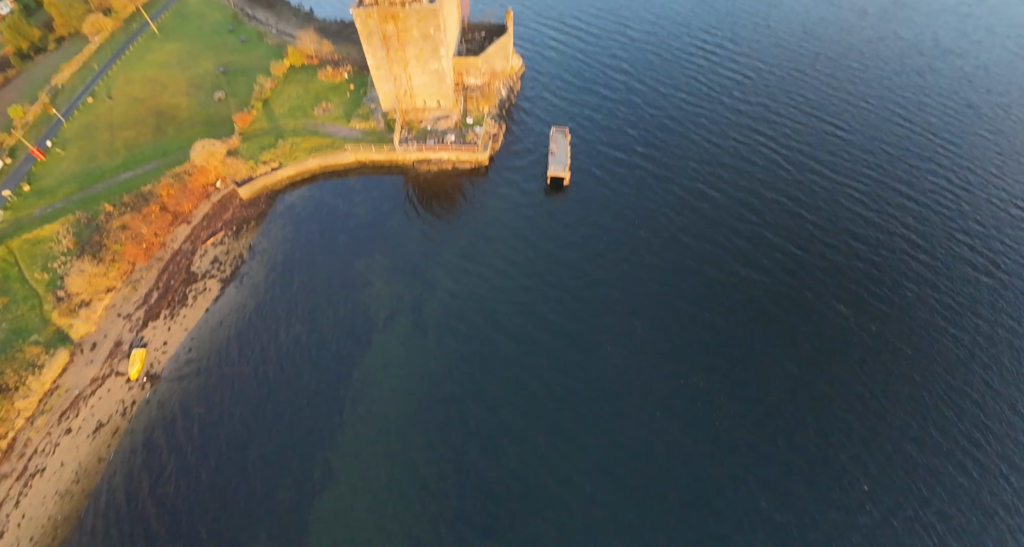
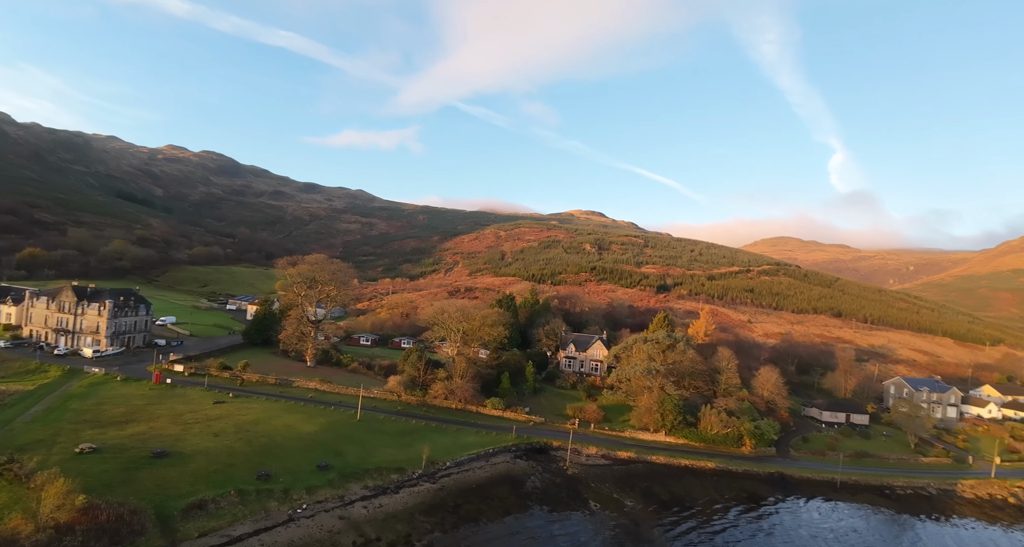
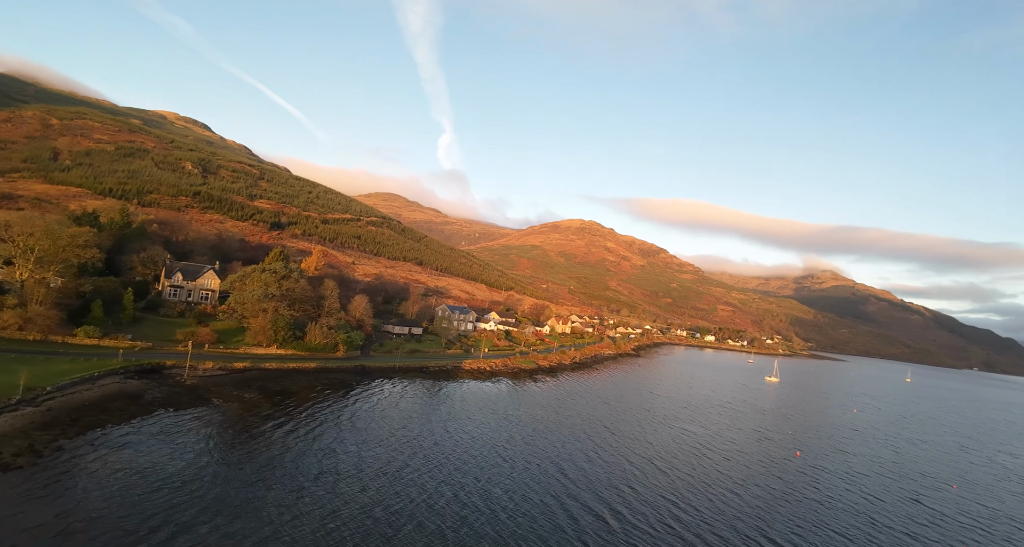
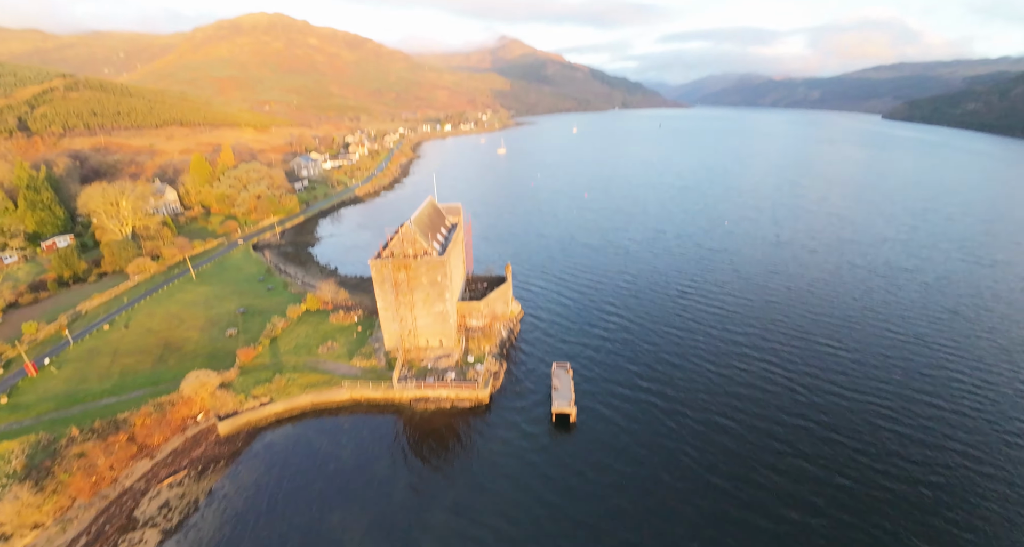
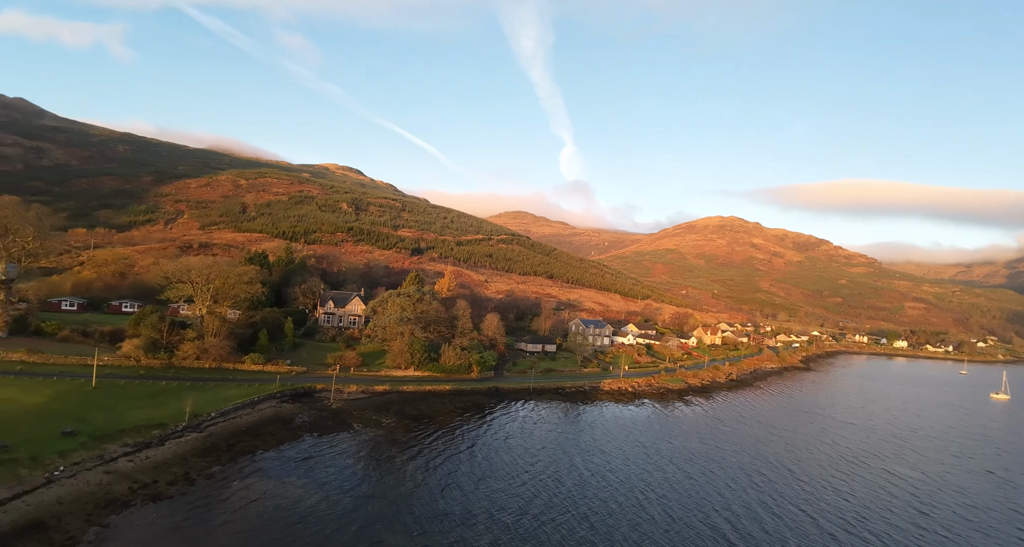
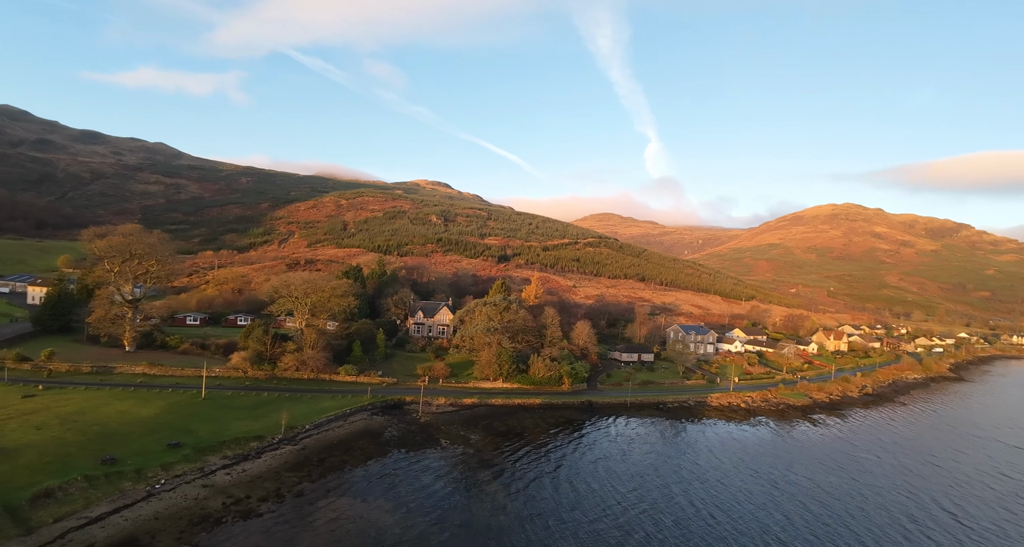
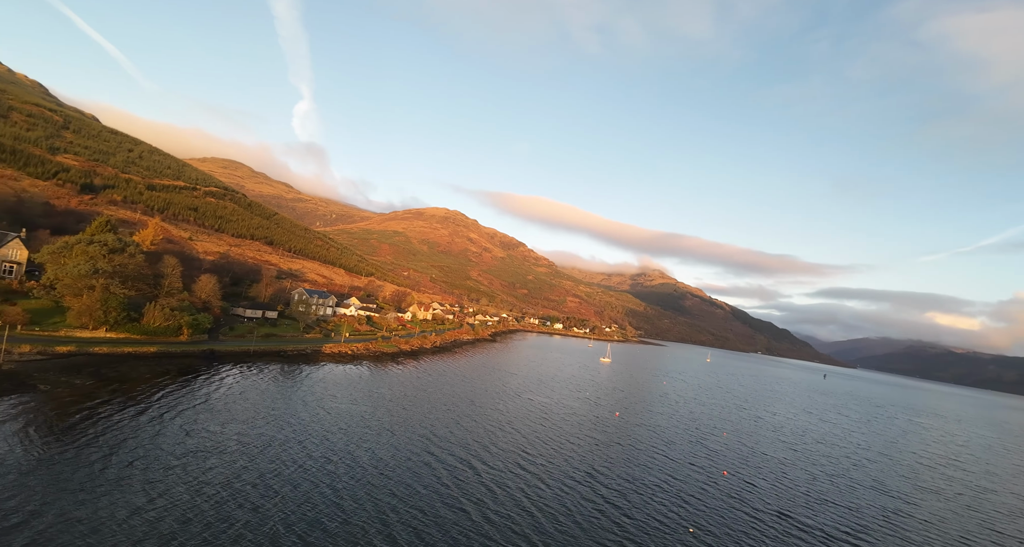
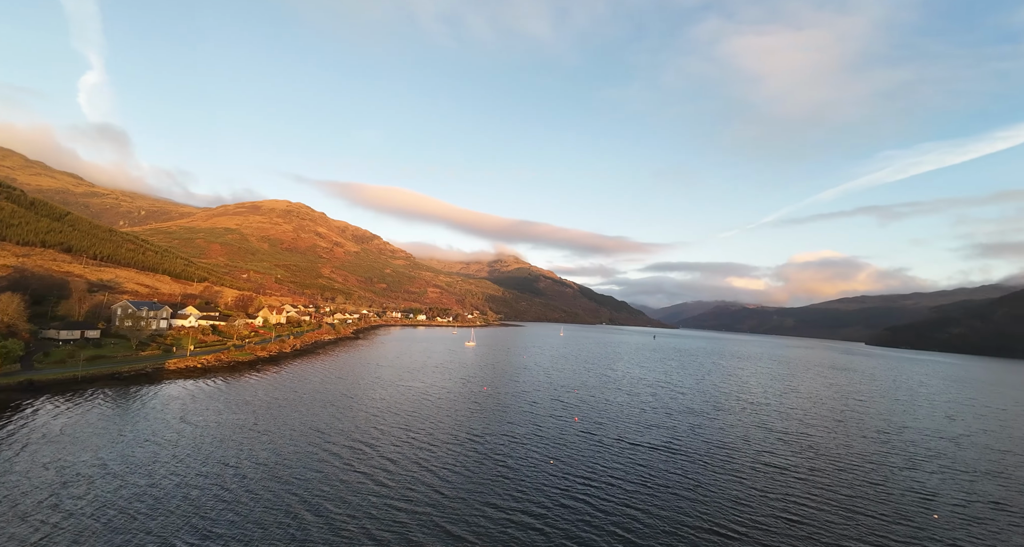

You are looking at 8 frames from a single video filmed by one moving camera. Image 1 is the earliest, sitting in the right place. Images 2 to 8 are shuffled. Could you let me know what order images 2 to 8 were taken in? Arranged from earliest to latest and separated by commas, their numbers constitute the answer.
4, 8, 7, 3, 5, 6, 2
